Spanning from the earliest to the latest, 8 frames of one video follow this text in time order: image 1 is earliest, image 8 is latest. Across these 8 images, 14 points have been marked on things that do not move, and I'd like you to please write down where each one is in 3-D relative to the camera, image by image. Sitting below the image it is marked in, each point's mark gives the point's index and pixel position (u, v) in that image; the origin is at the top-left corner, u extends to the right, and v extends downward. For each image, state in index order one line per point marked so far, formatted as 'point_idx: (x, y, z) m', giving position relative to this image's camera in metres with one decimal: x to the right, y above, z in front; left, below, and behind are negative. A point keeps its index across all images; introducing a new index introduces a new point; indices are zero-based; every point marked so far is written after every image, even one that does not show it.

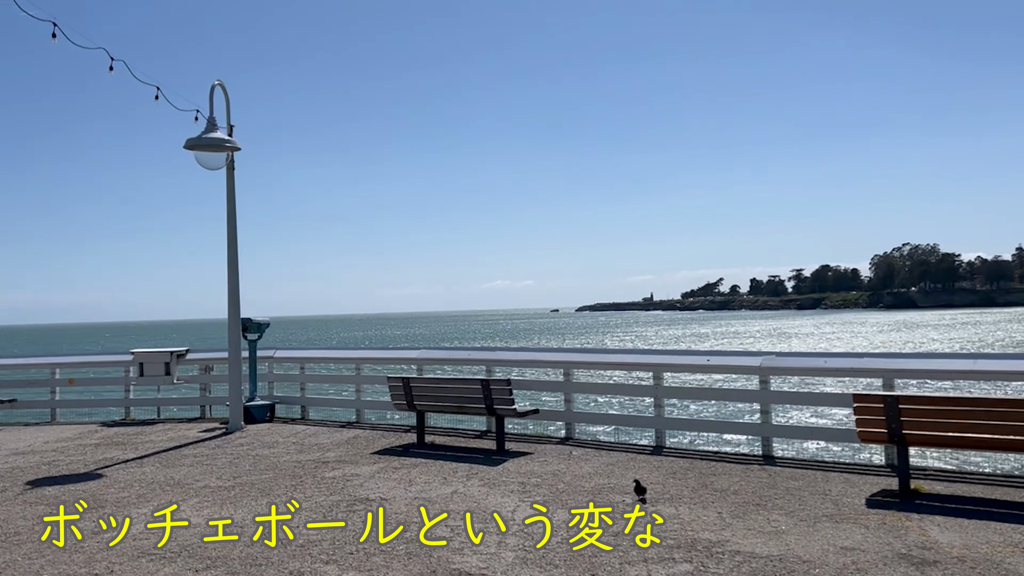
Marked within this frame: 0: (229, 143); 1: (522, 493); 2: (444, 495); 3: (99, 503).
0: (-3.8, +1.9, +11.8) m
1: (+0.1, -1.8, +7.7) m
2: (-0.6, -1.8, +7.7) m
3: (-3.6, -1.9, +7.8) m
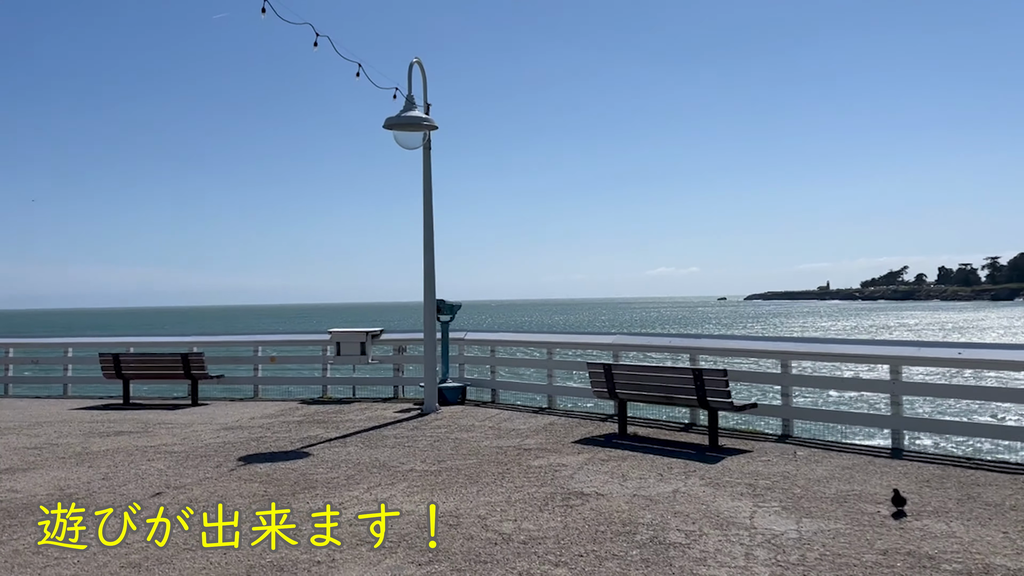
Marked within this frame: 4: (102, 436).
0: (-1.1, +2.2, +11.6) m
1: (+1.9, -1.6, +6.9) m
2: (+1.2, -1.6, +7.0) m
3: (-1.8, -1.7, +7.7) m
4: (-4.7, -1.7, +10.2) m
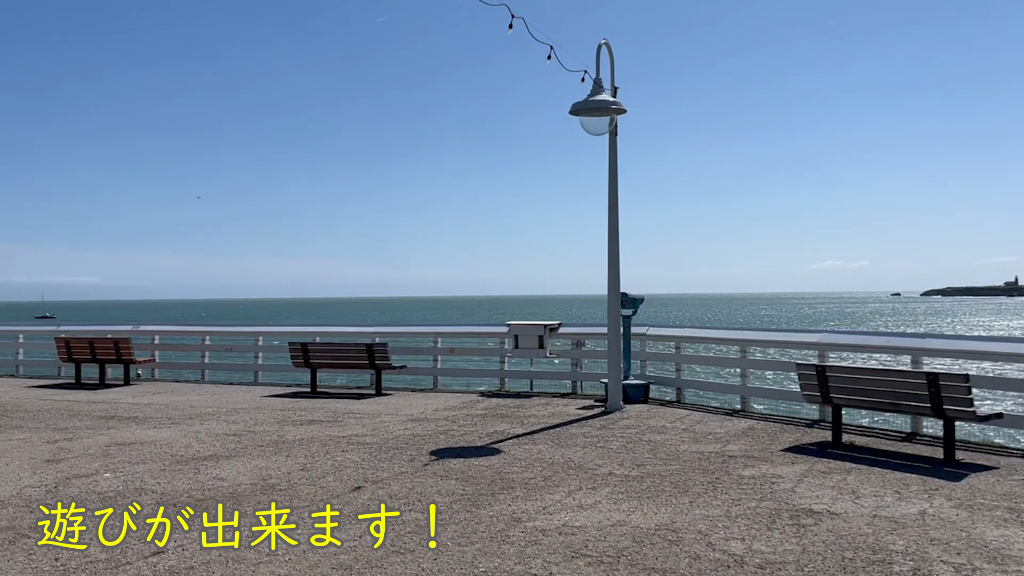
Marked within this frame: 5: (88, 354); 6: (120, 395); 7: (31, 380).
0: (+1.3, +2.3, +11.1) m
1: (+3.4, -1.6, +5.9) m
2: (+2.8, -1.6, +6.1) m
3: (0.0, -1.6, +7.3) m
4: (-2.5, -1.6, +10.4) m
5: (-7.1, -1.1, +14.9) m
6: (-5.8, -1.6, +13.2) m
7: (-8.3, -1.6, +15.4) m
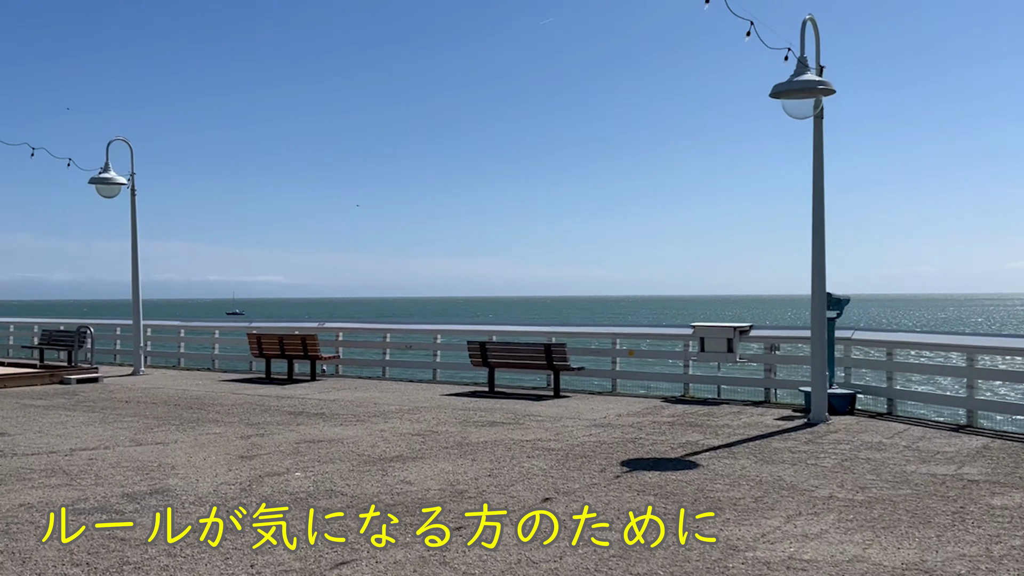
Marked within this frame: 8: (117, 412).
0: (+3.5, +2.3, +10.1) m
1: (+4.6, -1.6, +4.6) m
2: (+4.1, -1.6, +5.0) m
3: (+1.5, -1.6, +6.6) m
4: (-0.4, -1.6, +10.1) m
5: (-4.1, -1.1, +15.3) m
6: (-3.1, -1.6, +13.4) m
7: (-5.2, -1.5, +16.1) m
8: (-5.0, -1.5, +11.2) m
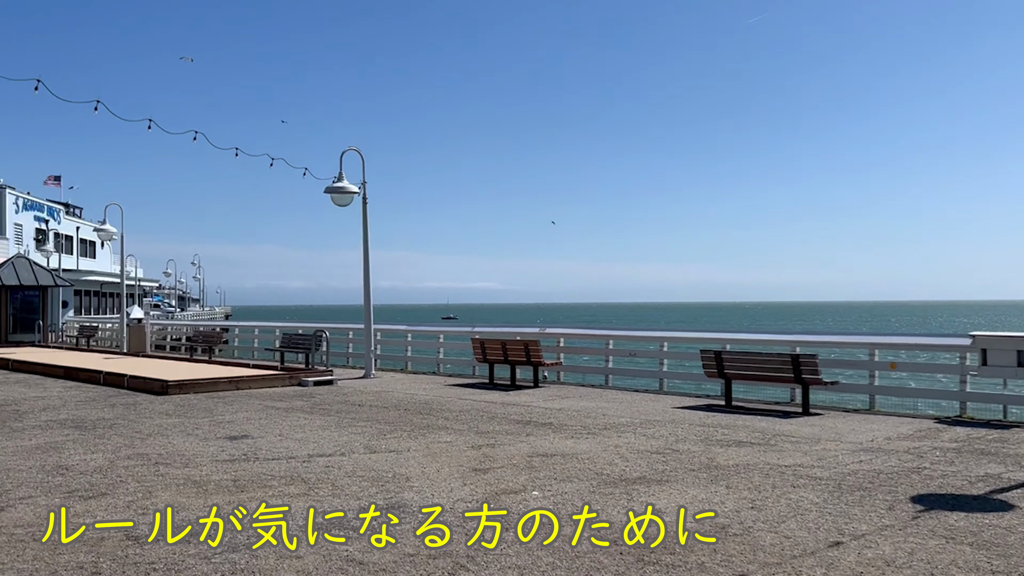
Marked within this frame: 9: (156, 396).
0: (+5.9, +2.3, +8.2) m
1: (+5.8, -1.6, +2.6) m
2: (+5.3, -1.6, +3.1) m
3: (+3.2, -1.6, +5.3) m
4: (+2.2, -1.6, +9.1) m
5: (-0.2, -1.2, +15.0) m
6: (+0.3, -1.6, +13.0) m
7: (-1.1, -1.6, +16.0) m
8: (-2.1, -1.6, +11.3) m
9: (-5.3, -1.6, +13.3) m
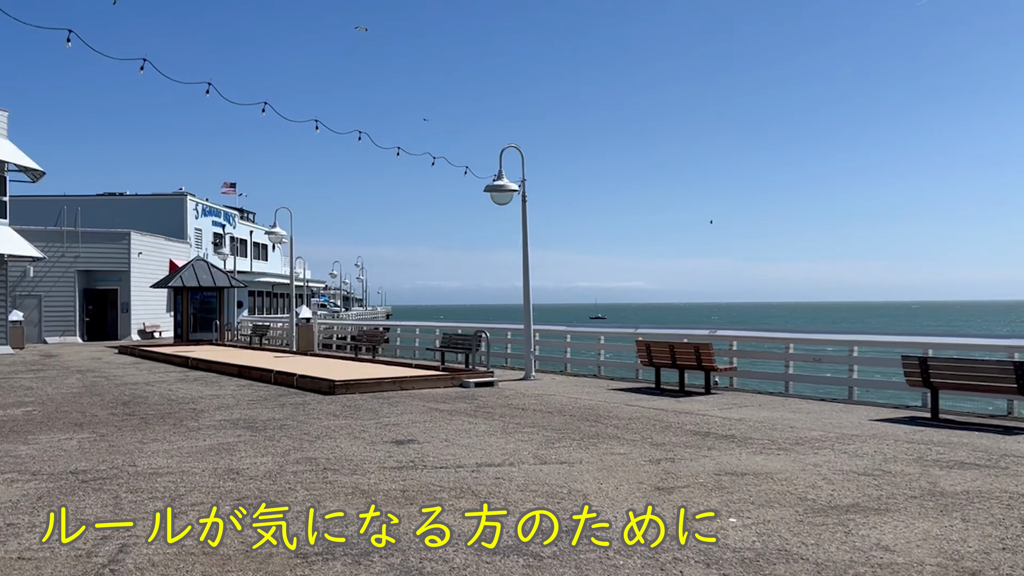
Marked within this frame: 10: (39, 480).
0: (+7.4, +2.3, +6.4) m
1: (+6.3, -1.5, +0.9) m
2: (+5.9, -1.5, +1.4) m
3: (+4.2, -1.6, +4.0) m
4: (+3.8, -1.6, +7.9) m
5: (+2.5, -1.1, +14.2) m
6: (+2.7, -1.6, +12.0) m
7: (+1.8, -1.6, +15.3) m
8: (0.0, -1.6, +10.8) m
9: (-2.8, -1.6, +13.4) m
10: (-3.8, -1.6, +7.2) m
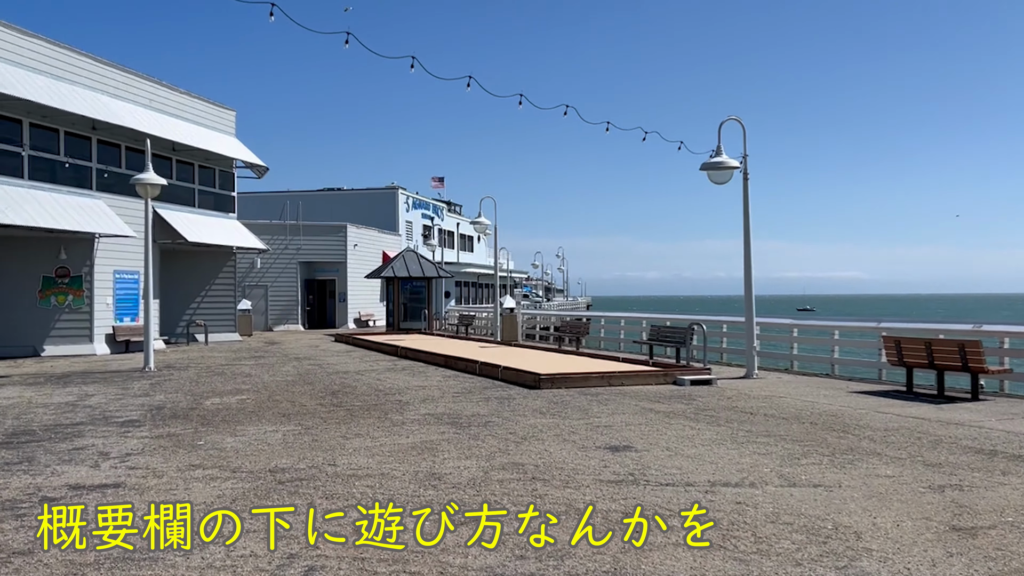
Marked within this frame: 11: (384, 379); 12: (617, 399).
0: (+8.6, +2.4, +3.4) m
1: (+6.4, -1.5, -1.6) m
2: (+6.1, -1.5, -1.0) m
3: (+5.0, -1.5, +1.8) m
4: (+5.5, -1.5, +5.7) m
5: (+5.7, -1.0, +12.1) m
6: (+5.3, -1.5, +10.0) m
7: (+5.2, -1.4, +13.4) m
8: (+2.5, -1.5, +9.4) m
9: (+0.2, -1.5, +12.6) m
10: (-2.1, -1.5, +6.8) m
11: (-2.2, -1.5, +15.0) m
12: (+1.3, -1.4, +11.4) m
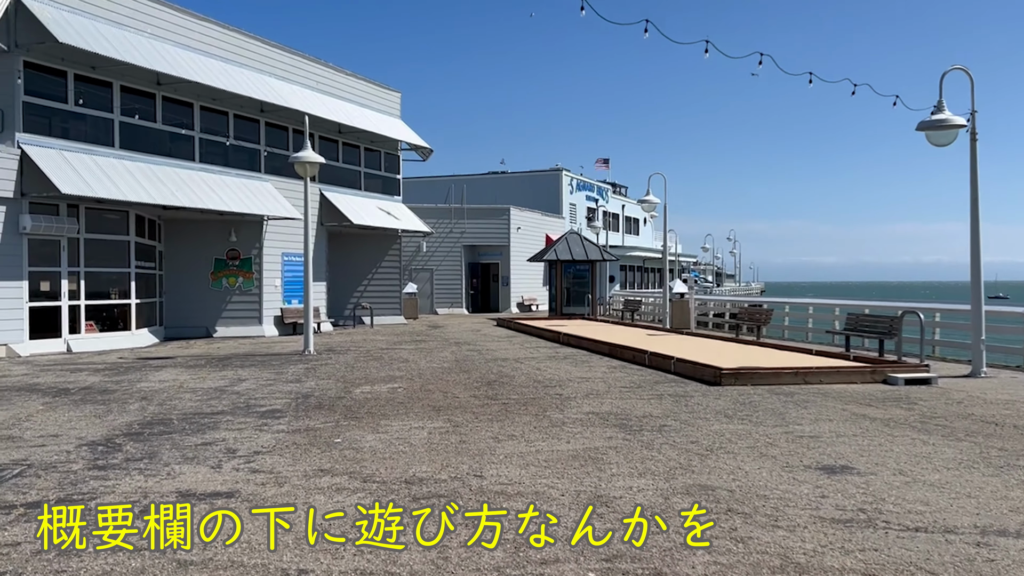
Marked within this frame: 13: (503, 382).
0: (+9.0, +2.4, +0.4) m
1: (+5.9, -1.5, -4.1) m
2: (+5.7, -1.5, -3.5) m
3: (+5.2, -1.5, -0.5) m
4: (+6.4, -1.4, +3.3) m
5: (+7.7, -0.8, +9.5) m
6: (+6.9, -1.3, +7.5) m
7: (+7.4, -1.2, +10.9) m
8: (+4.0, -1.3, +7.5) m
9: (+2.4, -1.2, +10.9) m
10: (-0.9, -1.3, +5.7) m
11: (+0.5, -1.2, +13.8) m
12: (+3.3, -1.2, +9.6) m
13: (-0.1, -1.3, +11.9) m
